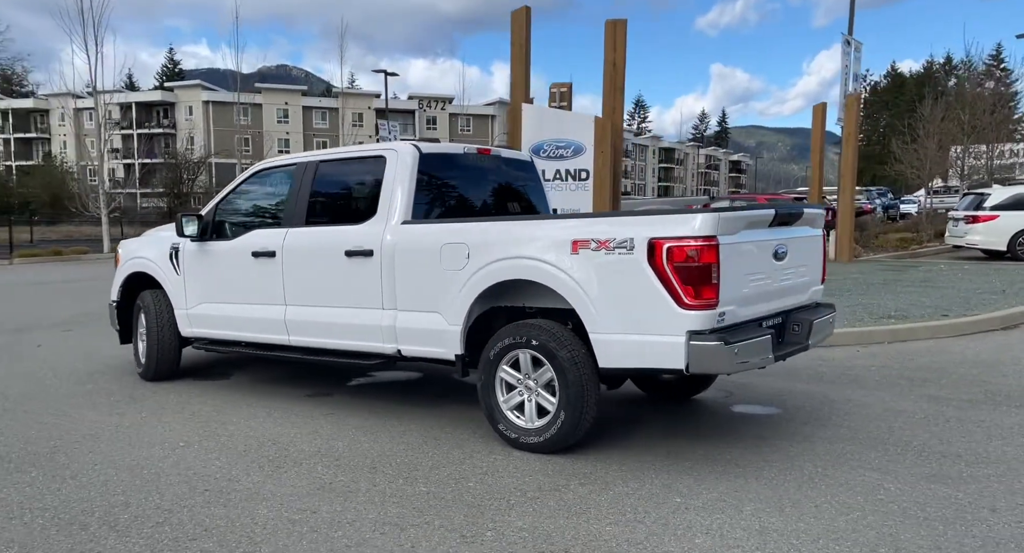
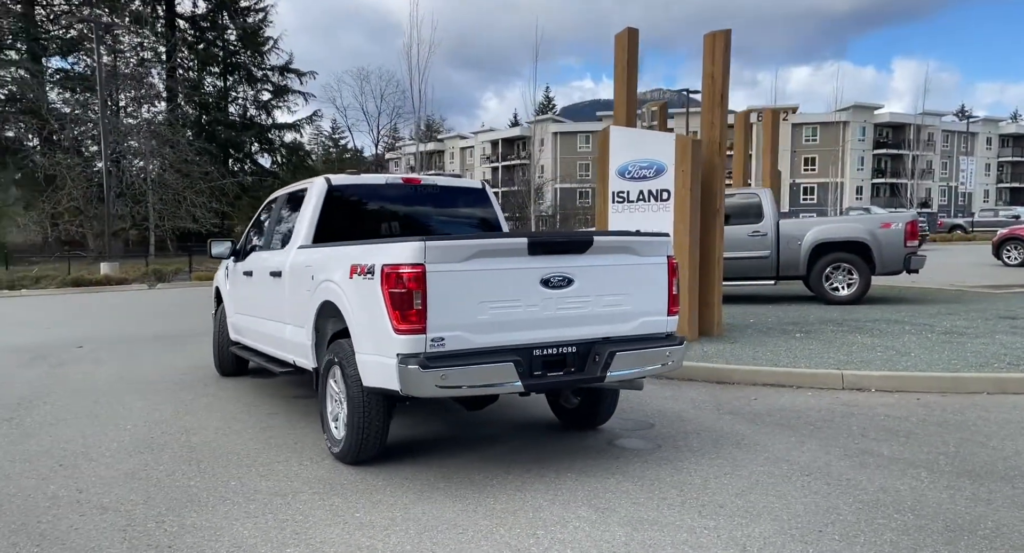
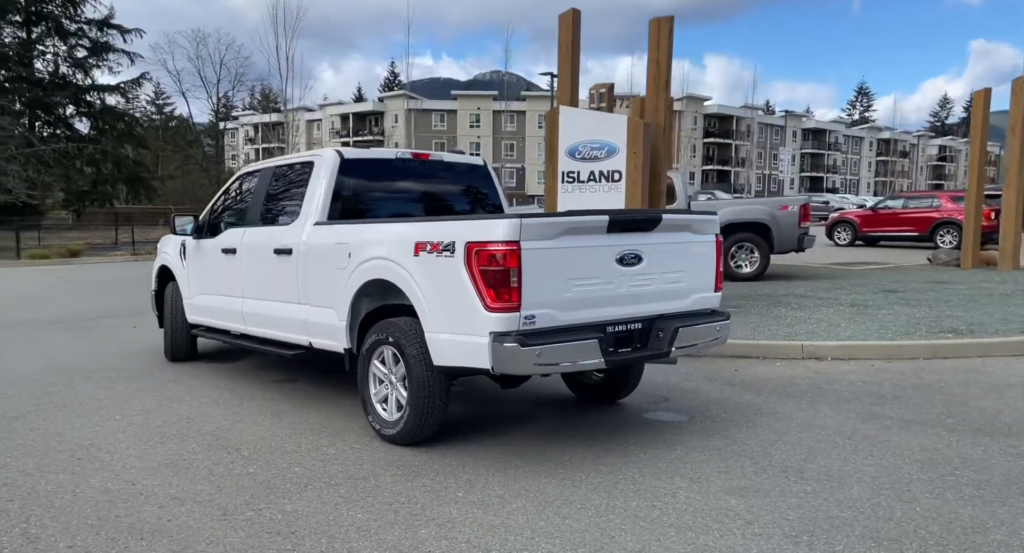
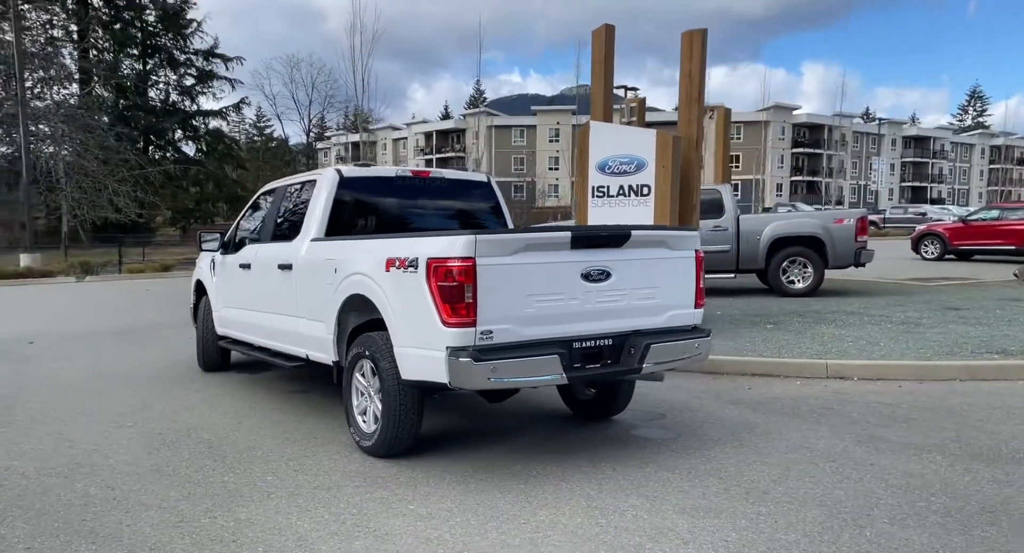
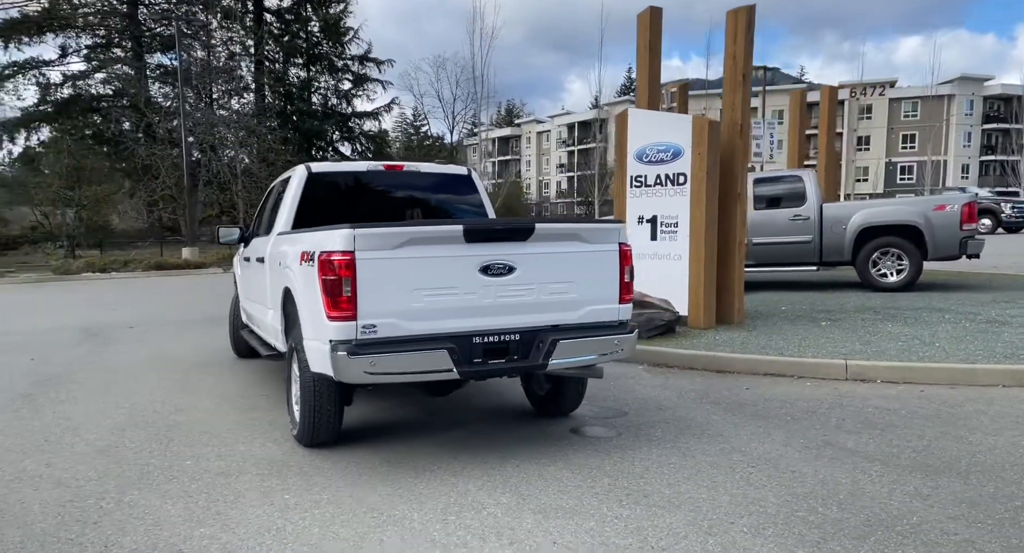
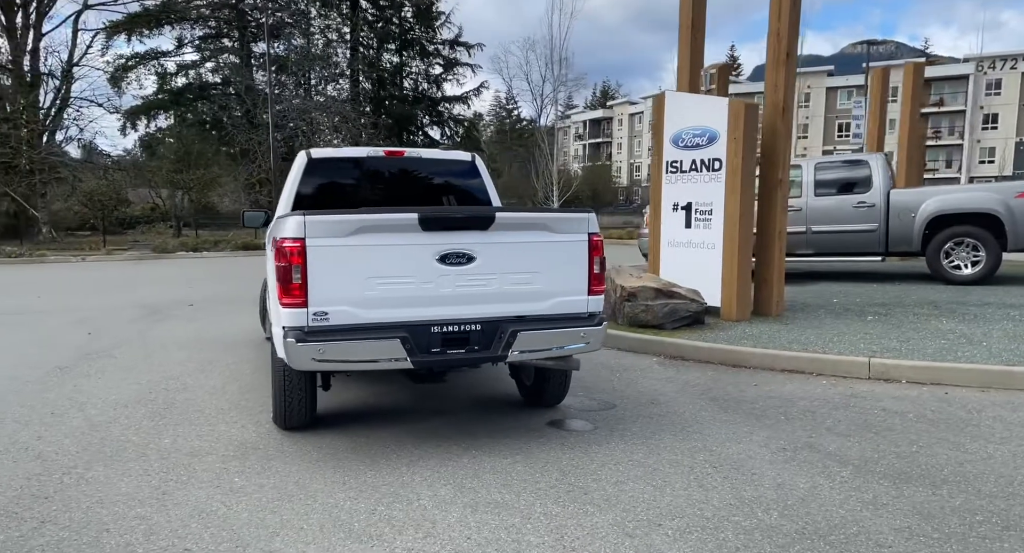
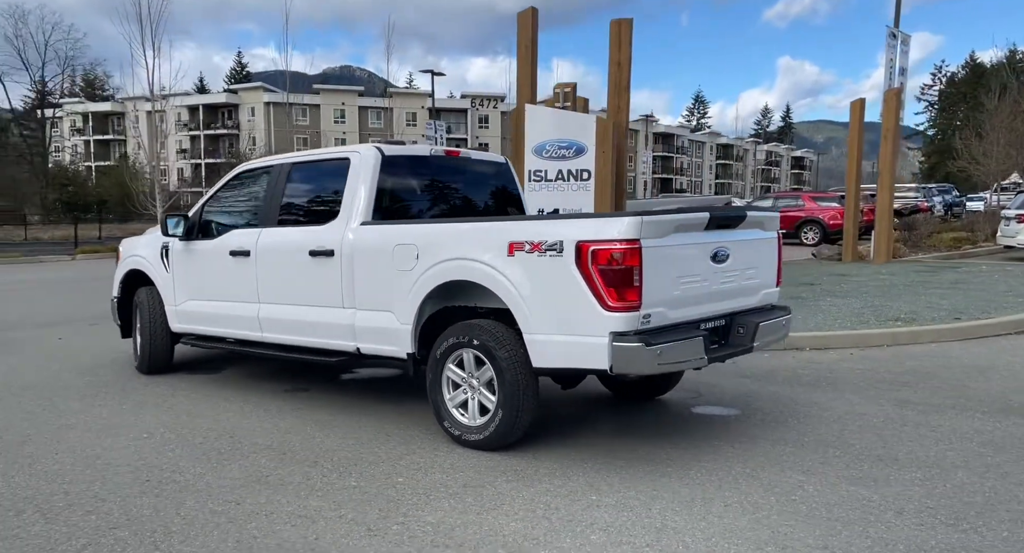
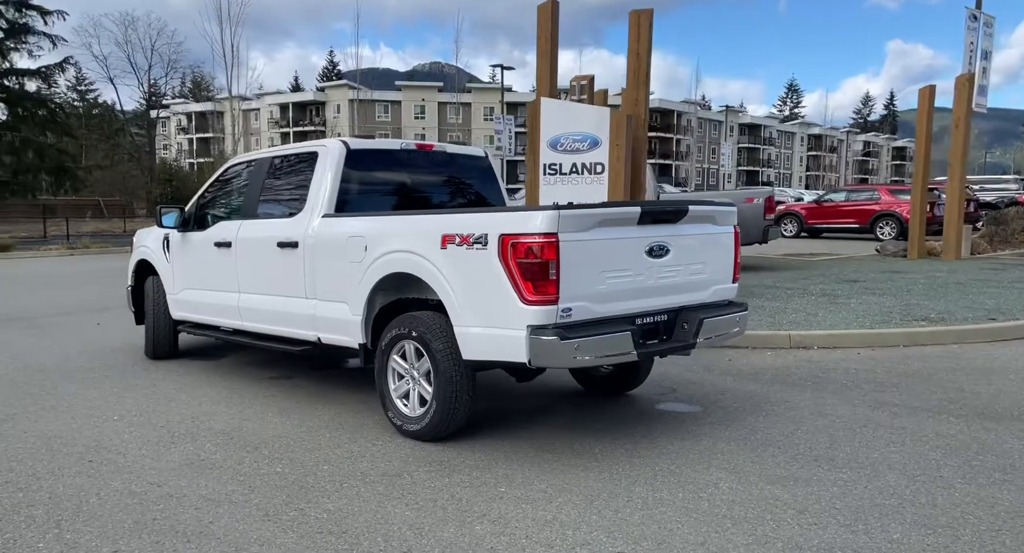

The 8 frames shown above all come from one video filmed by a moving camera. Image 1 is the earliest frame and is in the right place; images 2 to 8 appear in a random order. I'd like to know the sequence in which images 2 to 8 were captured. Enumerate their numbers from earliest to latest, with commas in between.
7, 8, 3, 4, 2, 5, 6
